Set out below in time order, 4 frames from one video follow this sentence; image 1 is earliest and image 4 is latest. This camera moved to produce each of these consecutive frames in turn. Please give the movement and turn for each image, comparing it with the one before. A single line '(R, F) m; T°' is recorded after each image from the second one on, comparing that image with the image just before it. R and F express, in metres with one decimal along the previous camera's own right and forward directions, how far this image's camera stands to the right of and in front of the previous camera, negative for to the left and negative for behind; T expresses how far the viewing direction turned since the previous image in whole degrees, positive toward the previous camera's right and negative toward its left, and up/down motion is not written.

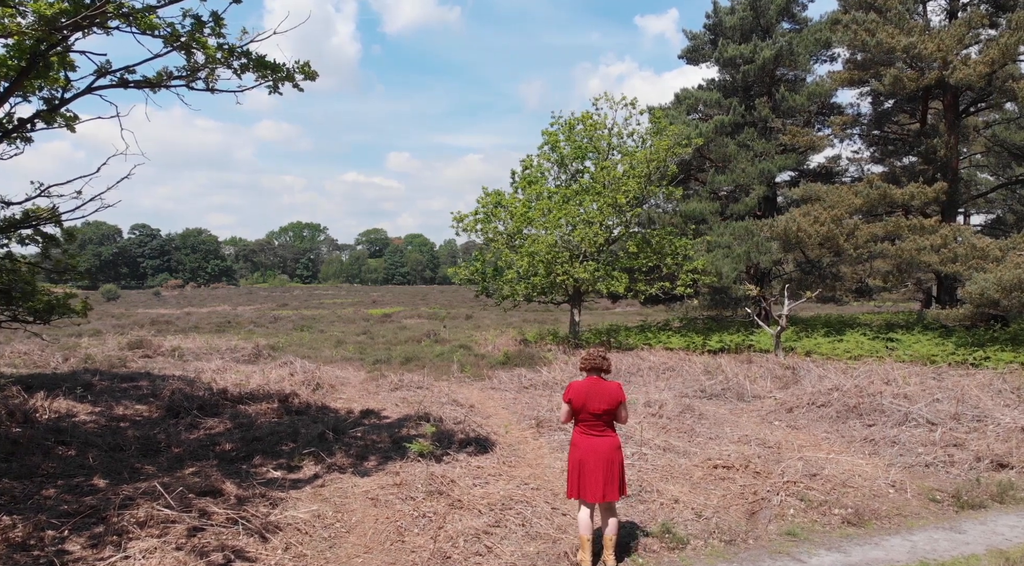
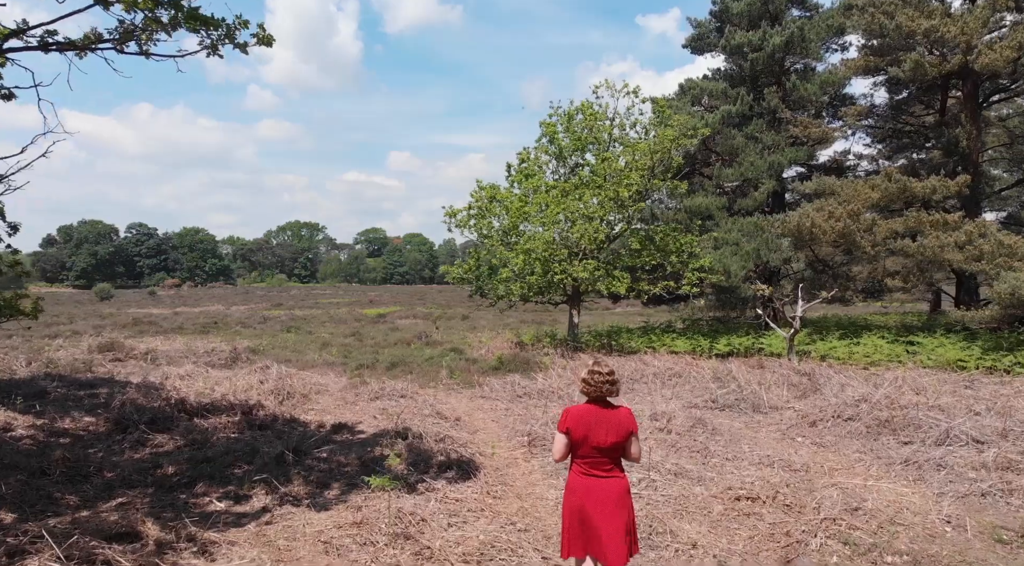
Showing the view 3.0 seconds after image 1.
(+0.1, +1.0) m; 0°
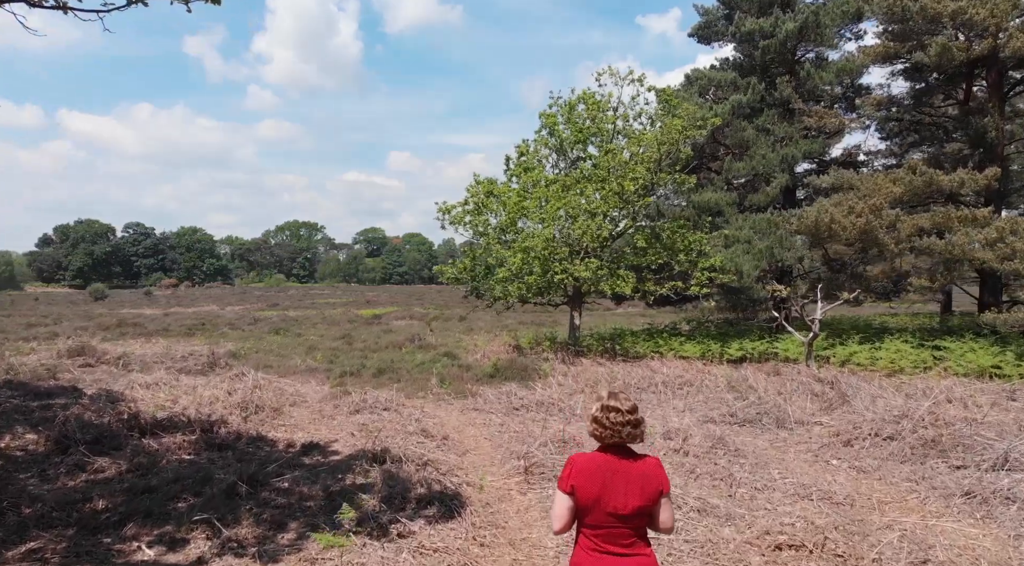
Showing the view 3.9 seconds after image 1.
(+0.1, +1.0) m; 0°
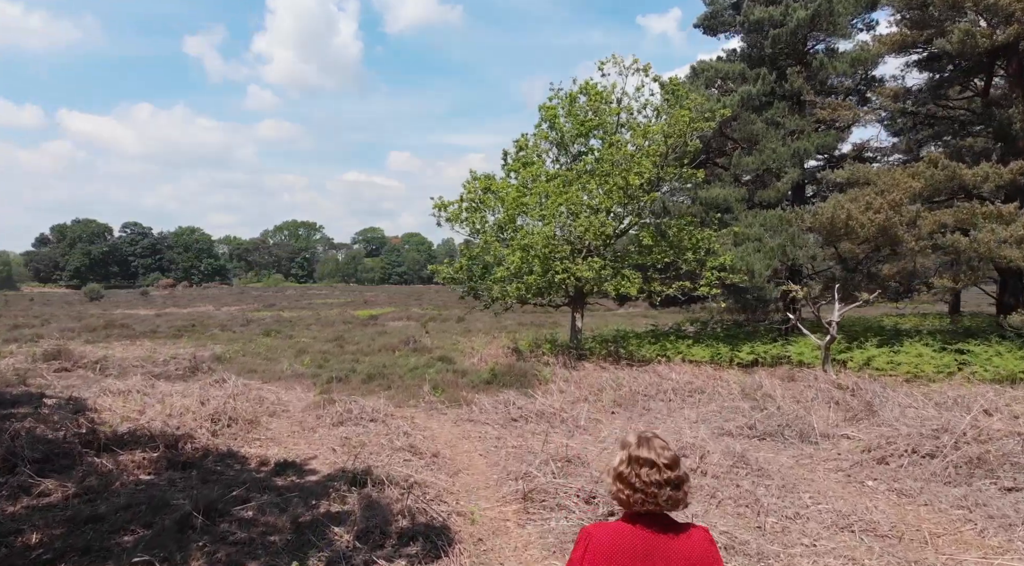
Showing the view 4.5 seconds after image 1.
(0.0, +0.7) m; 0°
